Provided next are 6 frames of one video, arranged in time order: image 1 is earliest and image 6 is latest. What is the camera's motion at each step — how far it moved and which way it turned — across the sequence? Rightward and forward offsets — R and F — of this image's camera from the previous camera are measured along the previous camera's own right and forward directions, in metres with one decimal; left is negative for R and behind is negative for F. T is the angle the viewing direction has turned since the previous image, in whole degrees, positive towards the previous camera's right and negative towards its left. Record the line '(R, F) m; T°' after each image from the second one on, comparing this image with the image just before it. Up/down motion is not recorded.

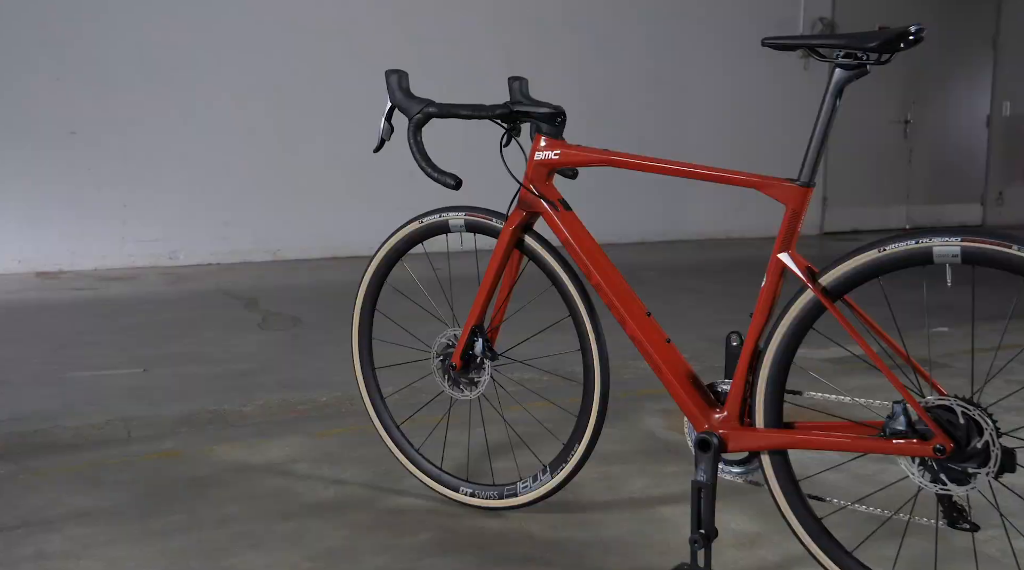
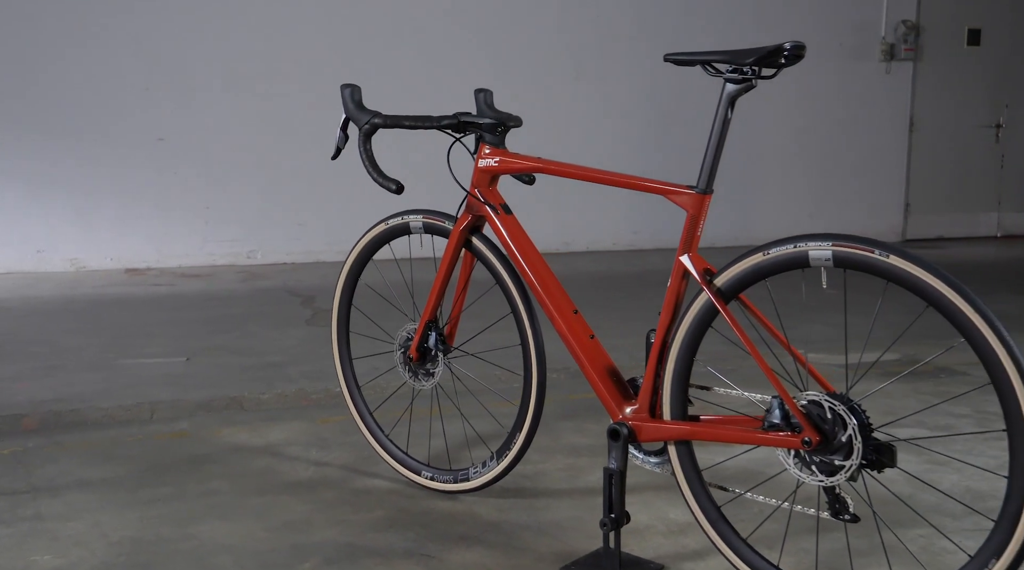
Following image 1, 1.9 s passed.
(+0.6, -0.2) m; -7°
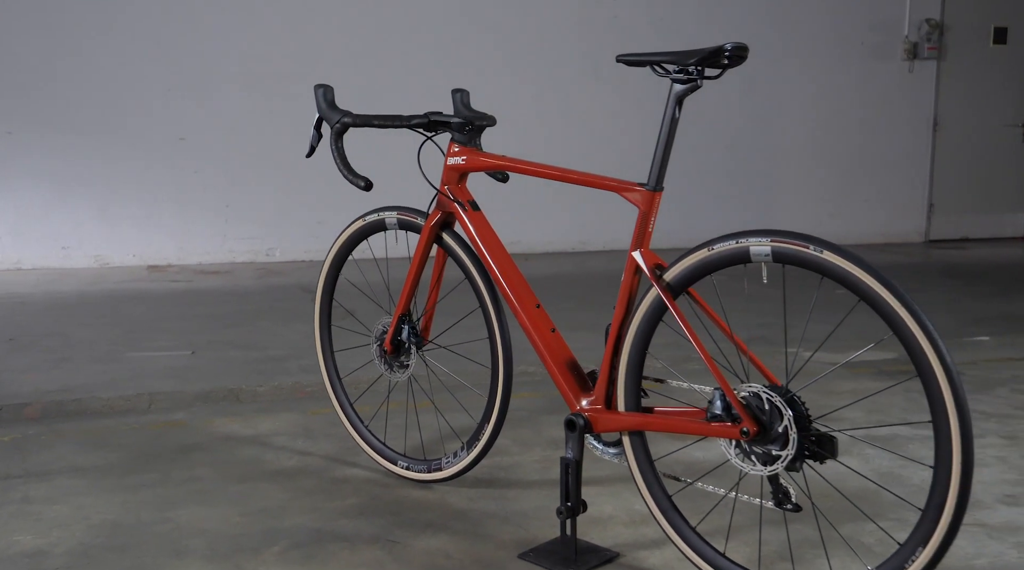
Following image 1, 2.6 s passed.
(+0.3, -0.1) m; -2°
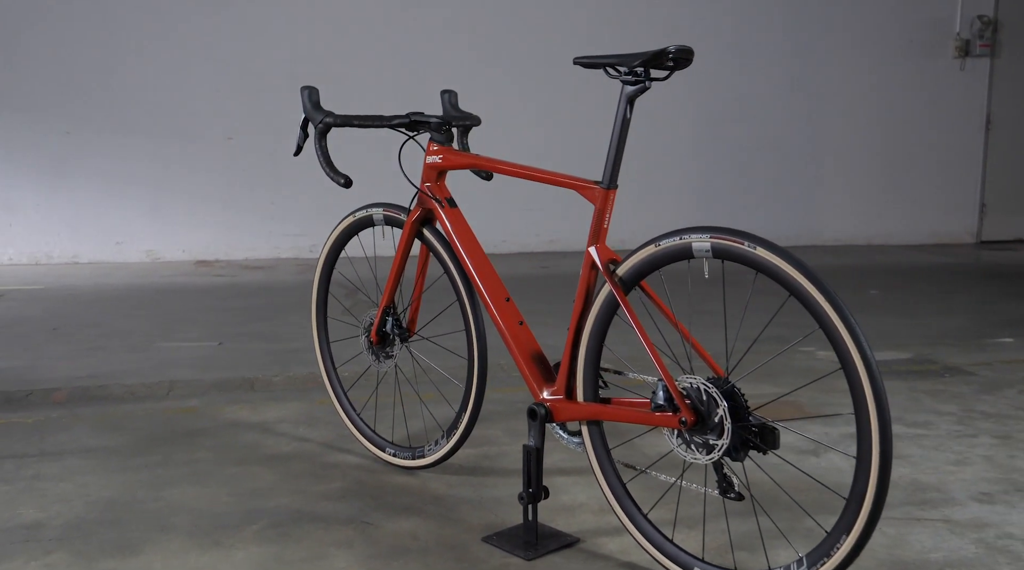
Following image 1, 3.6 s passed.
(+0.4, -0.1) m; -4°
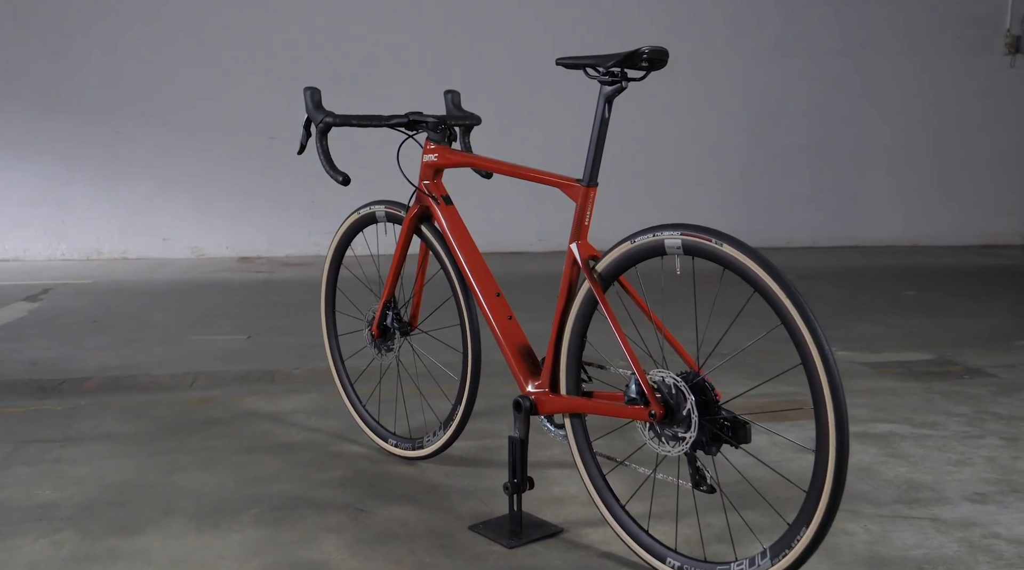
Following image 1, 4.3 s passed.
(+0.3, -0.1) m; -3°
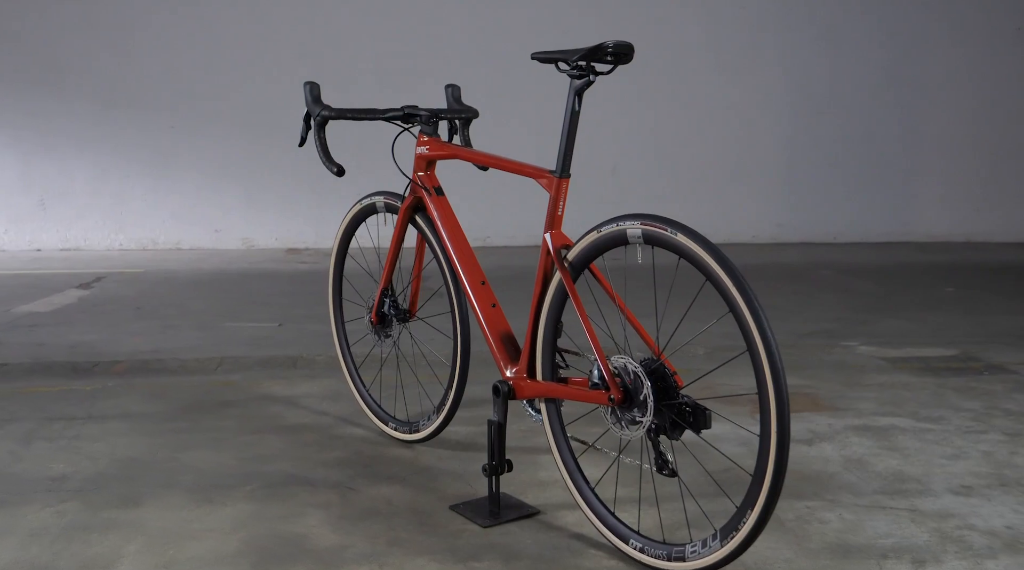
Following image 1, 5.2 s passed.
(+0.3, -0.1) m; -4°
